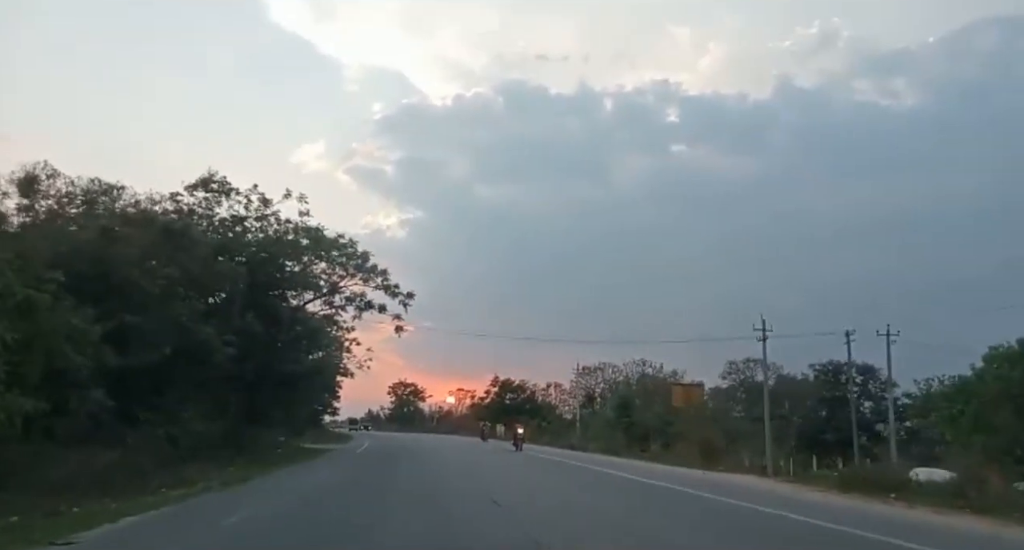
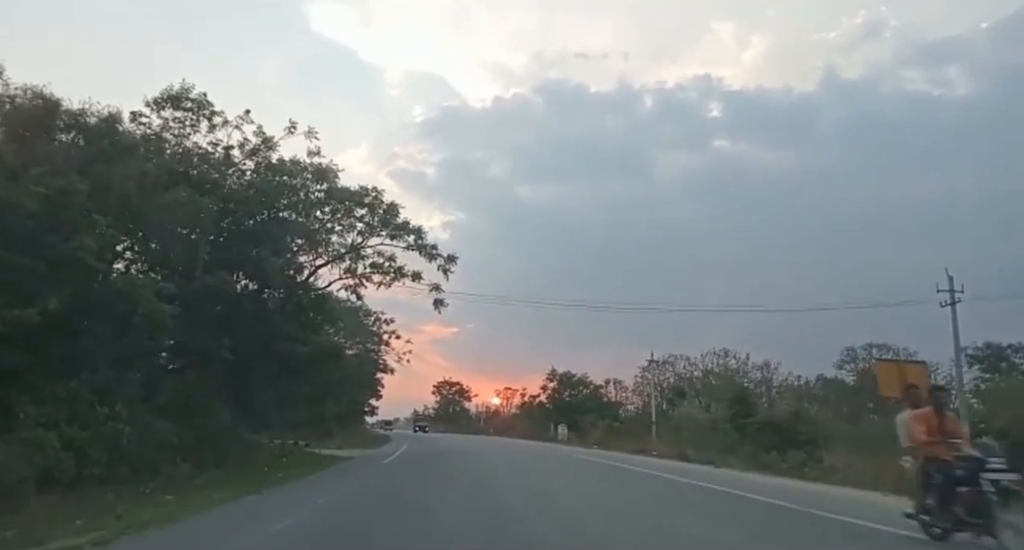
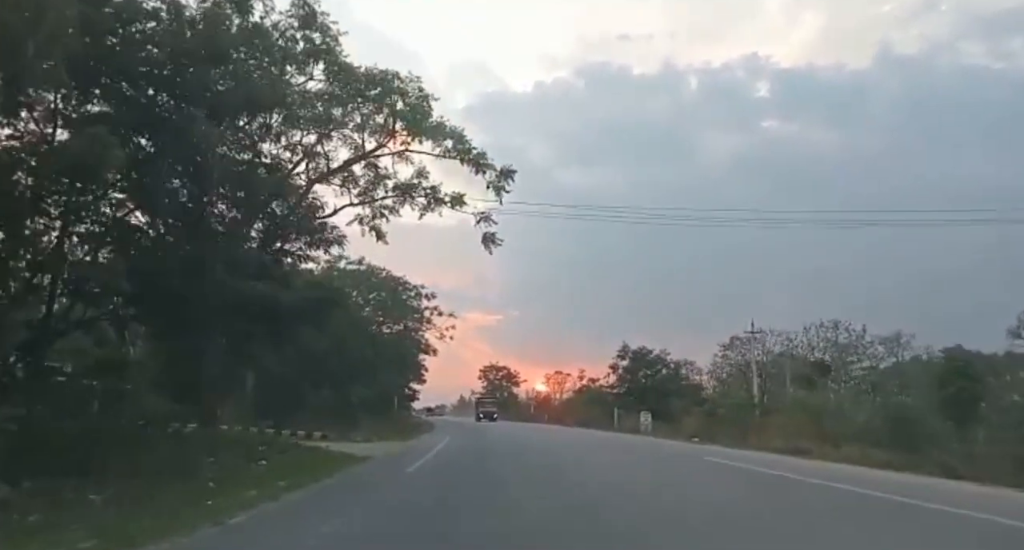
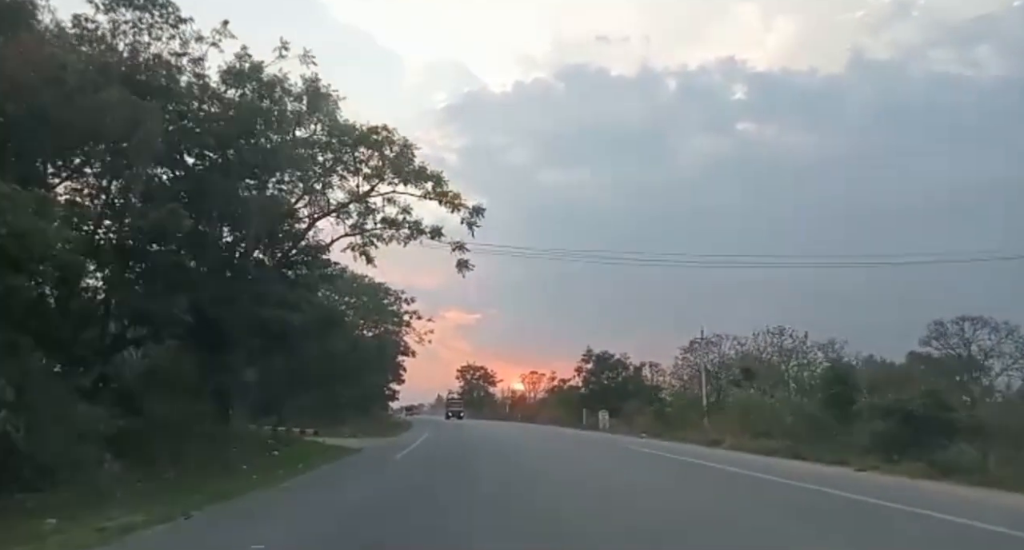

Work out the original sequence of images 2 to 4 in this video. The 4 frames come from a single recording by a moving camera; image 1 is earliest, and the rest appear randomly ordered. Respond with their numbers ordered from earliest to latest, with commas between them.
2, 4, 3
